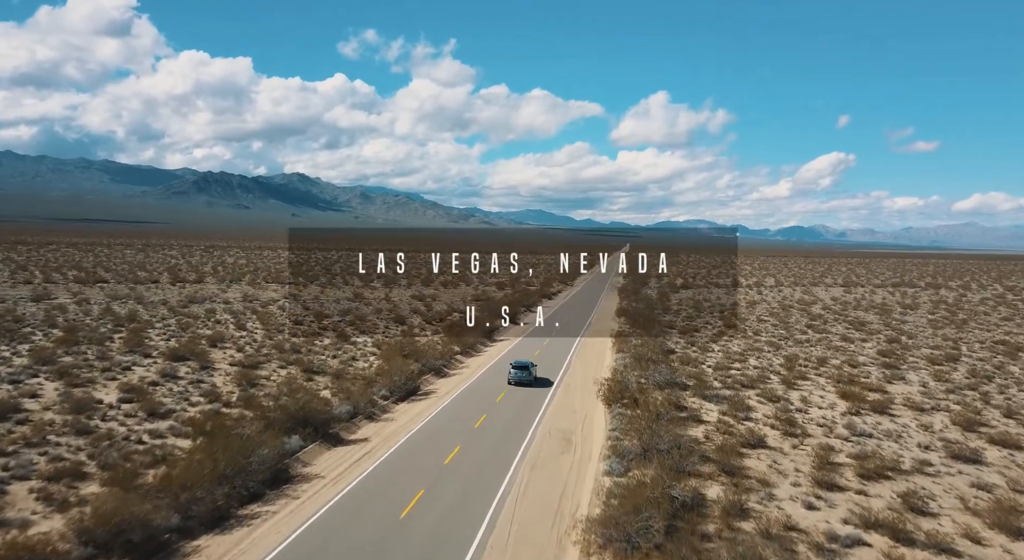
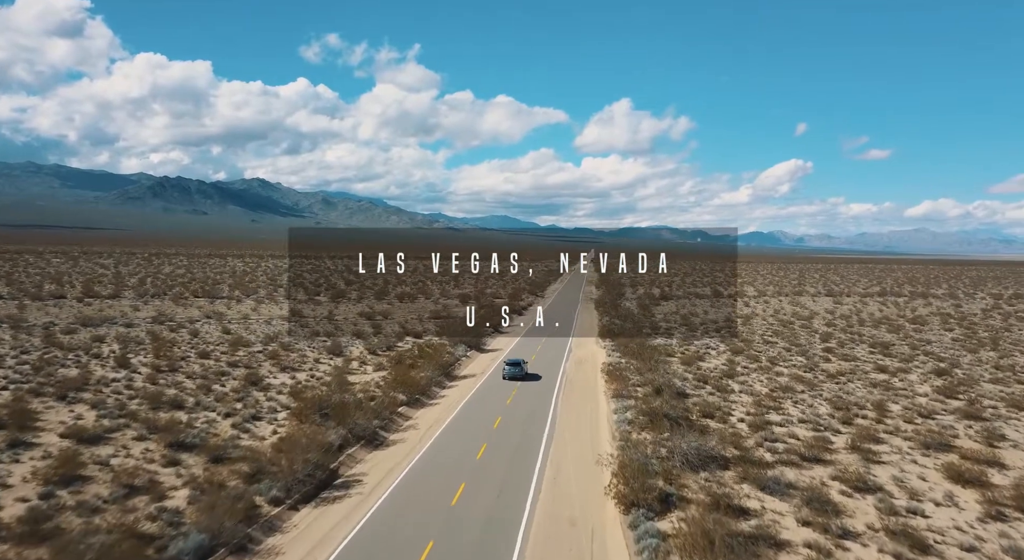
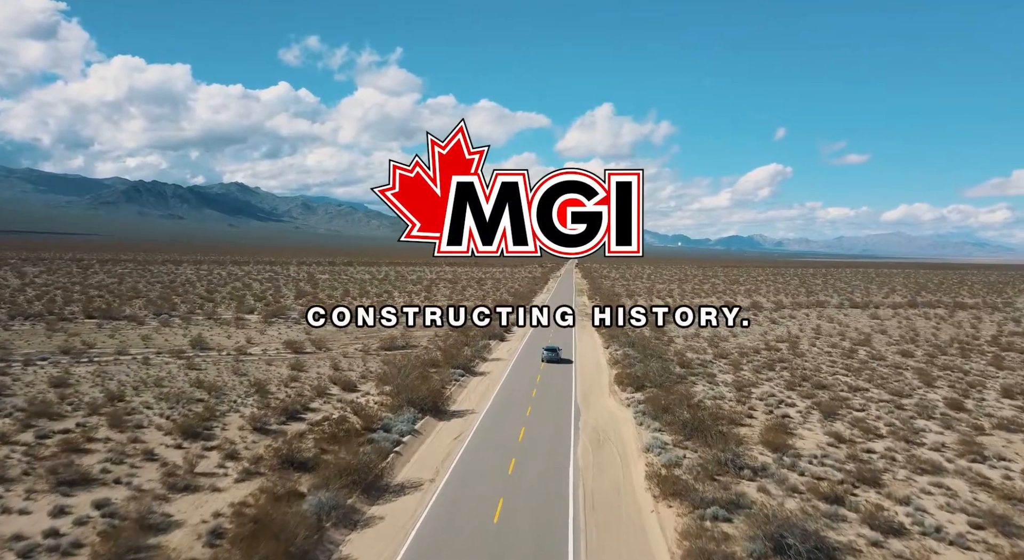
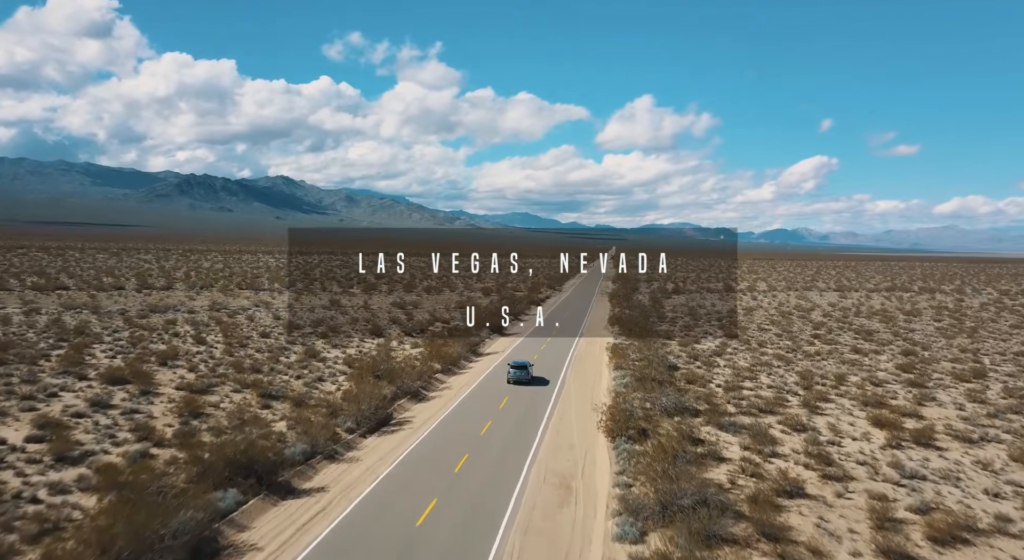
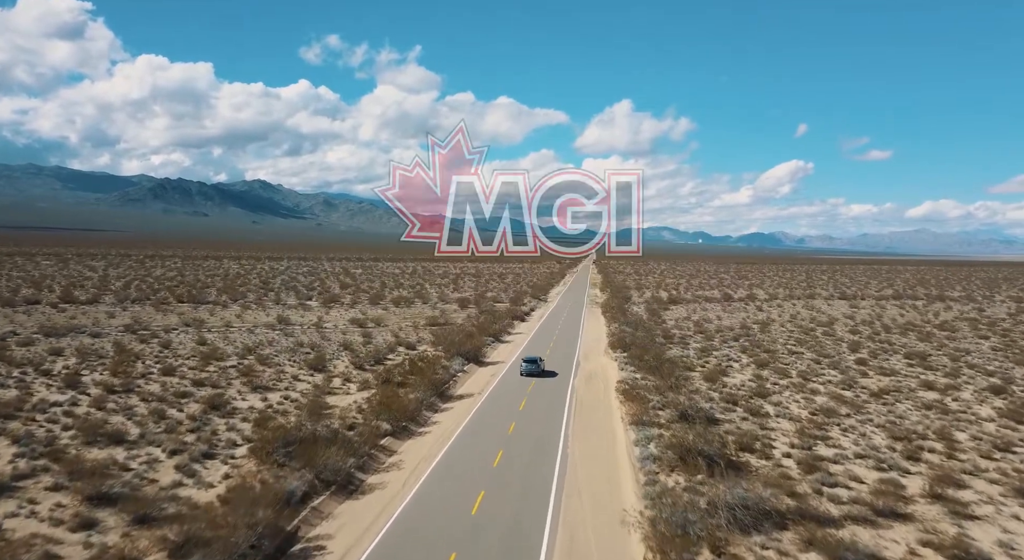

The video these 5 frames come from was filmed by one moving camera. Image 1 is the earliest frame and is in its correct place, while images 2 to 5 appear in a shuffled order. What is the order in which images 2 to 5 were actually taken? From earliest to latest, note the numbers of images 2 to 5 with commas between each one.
4, 2, 5, 3
